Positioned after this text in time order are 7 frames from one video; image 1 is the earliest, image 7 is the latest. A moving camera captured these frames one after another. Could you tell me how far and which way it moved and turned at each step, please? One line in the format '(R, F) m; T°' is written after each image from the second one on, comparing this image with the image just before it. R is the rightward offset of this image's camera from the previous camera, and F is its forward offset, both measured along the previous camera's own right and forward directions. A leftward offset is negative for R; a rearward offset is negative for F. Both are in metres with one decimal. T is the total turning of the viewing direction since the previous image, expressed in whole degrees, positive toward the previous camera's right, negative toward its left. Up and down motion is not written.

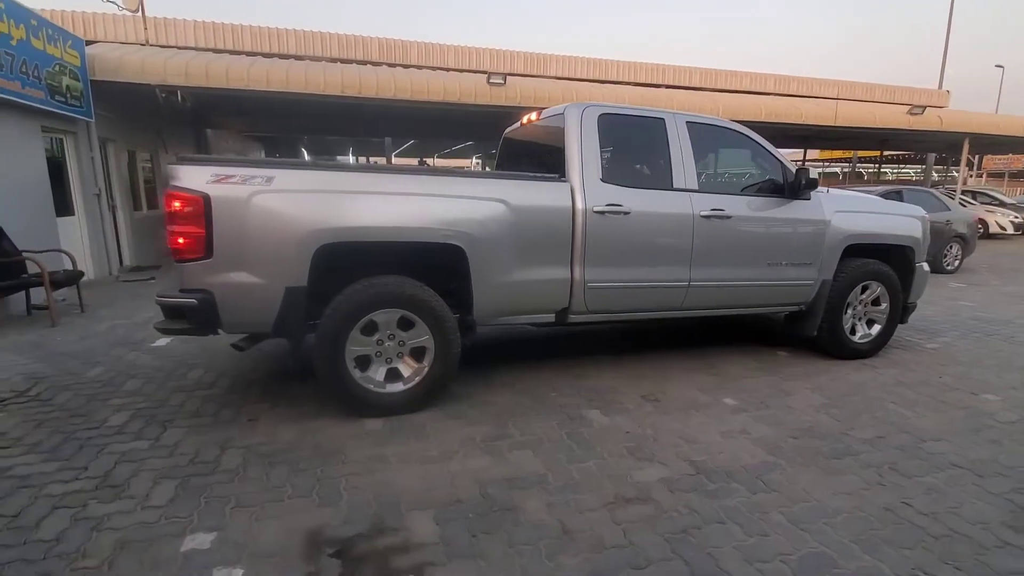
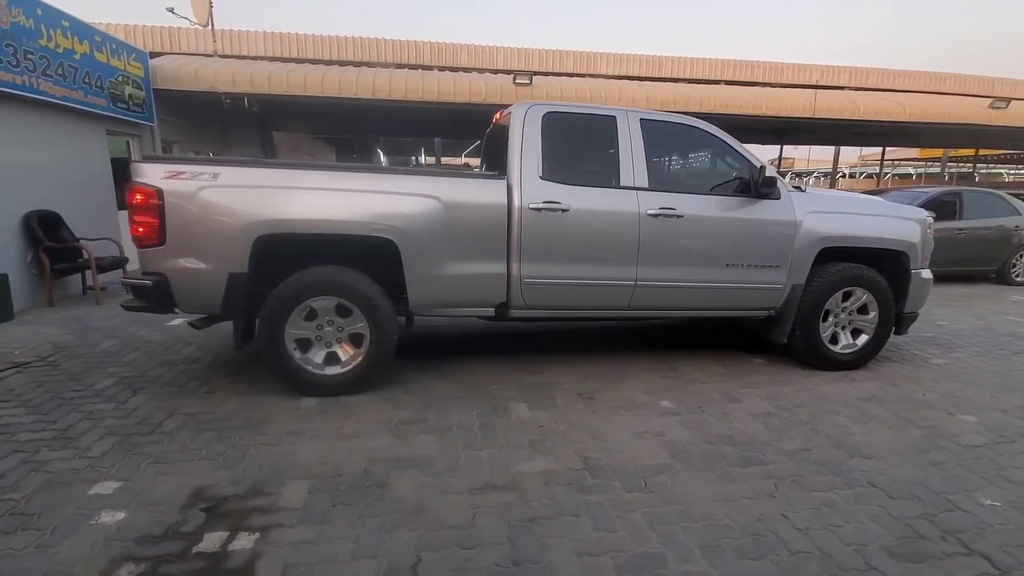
(+1.1, 0.0) m; -8°
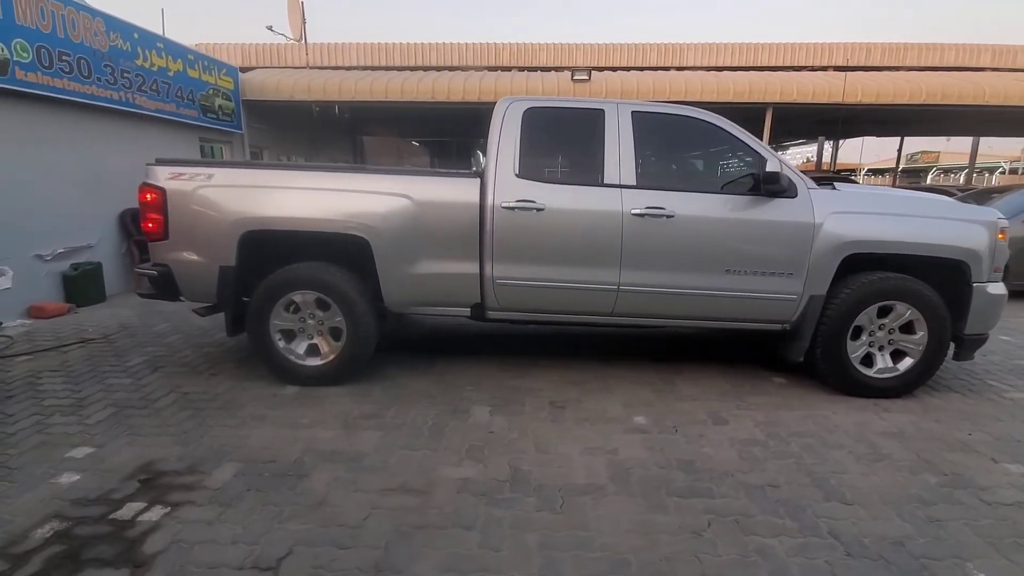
(+1.0, +0.2) m; -11°
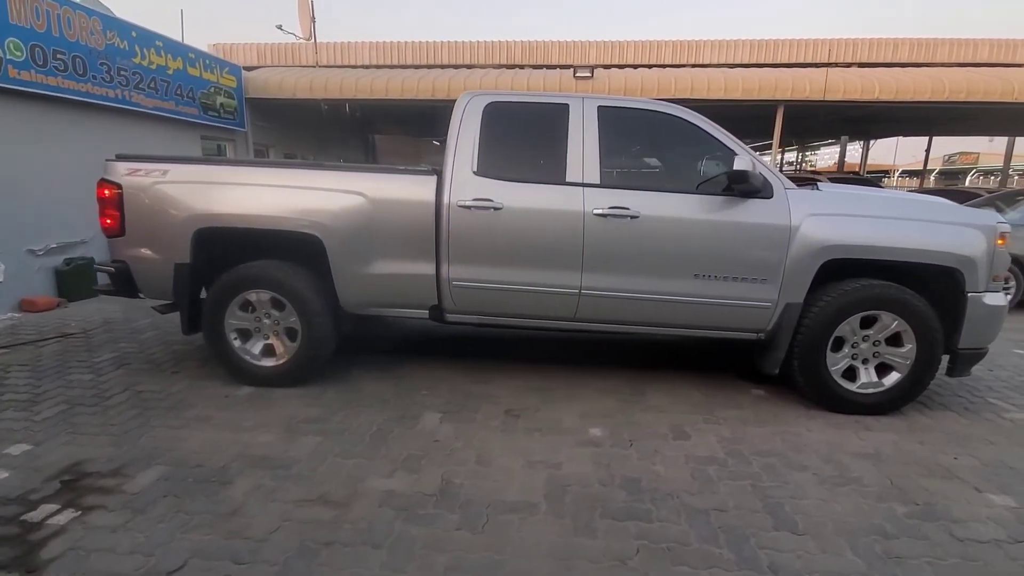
(+0.5, +0.2) m; -3°
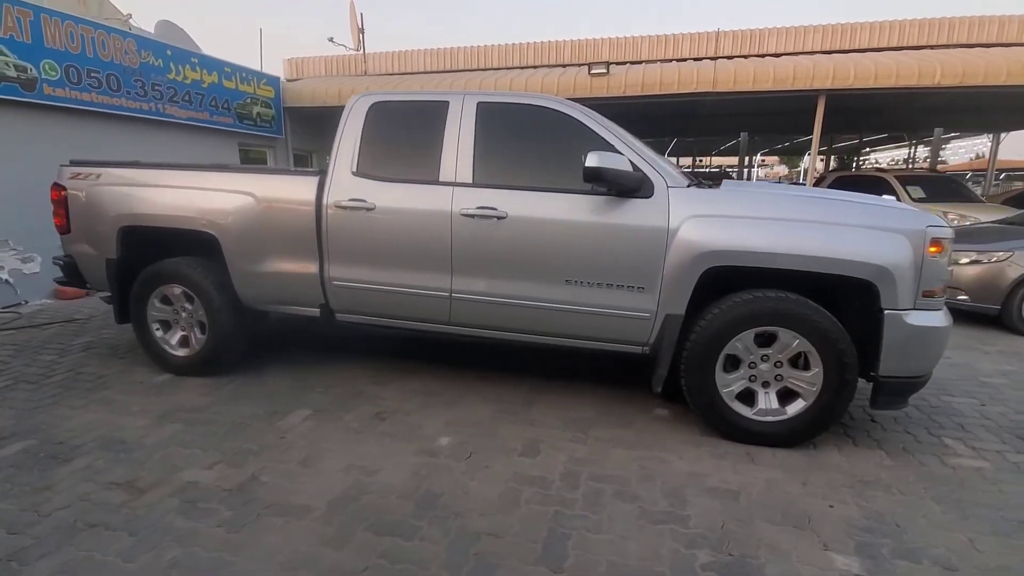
(+1.6, +0.3) m; -10°
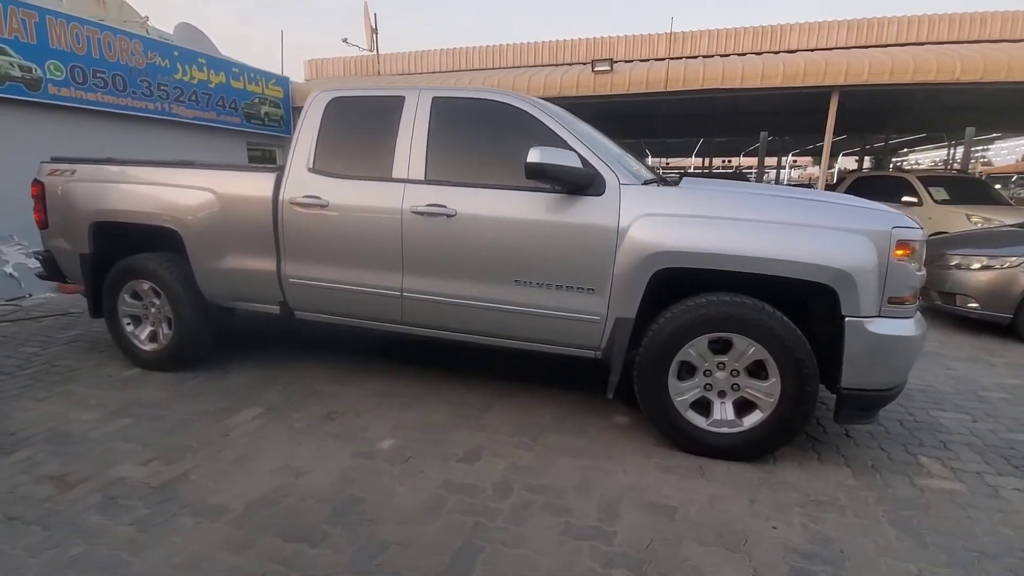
(+0.5, +0.1) m; -3°
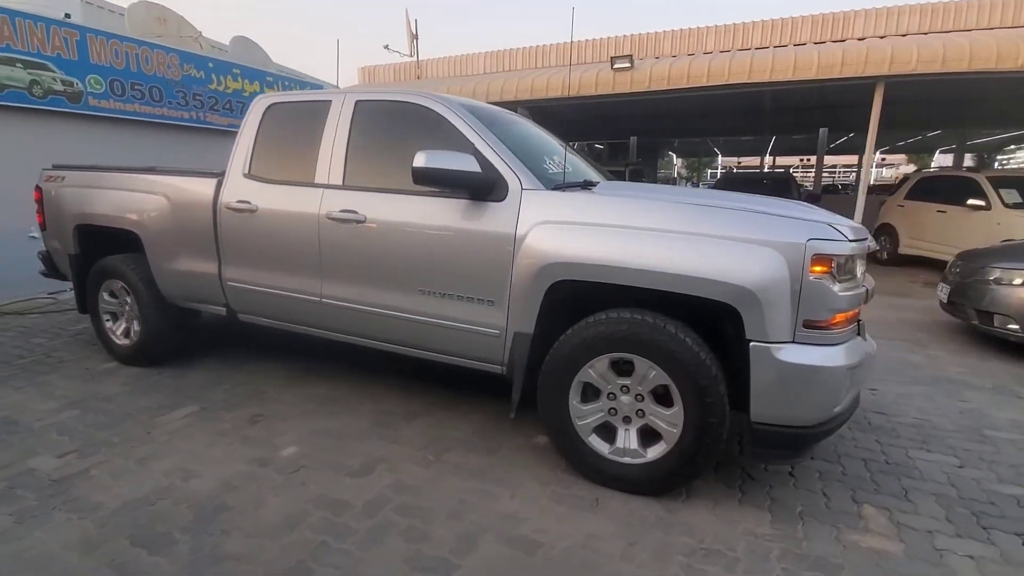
(+1.0, +0.2) m; -7°
